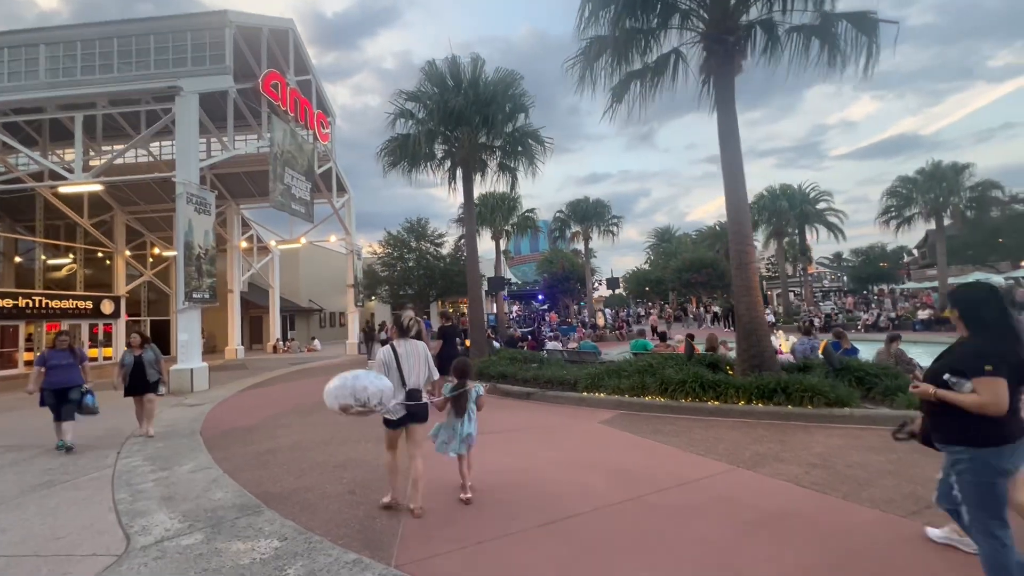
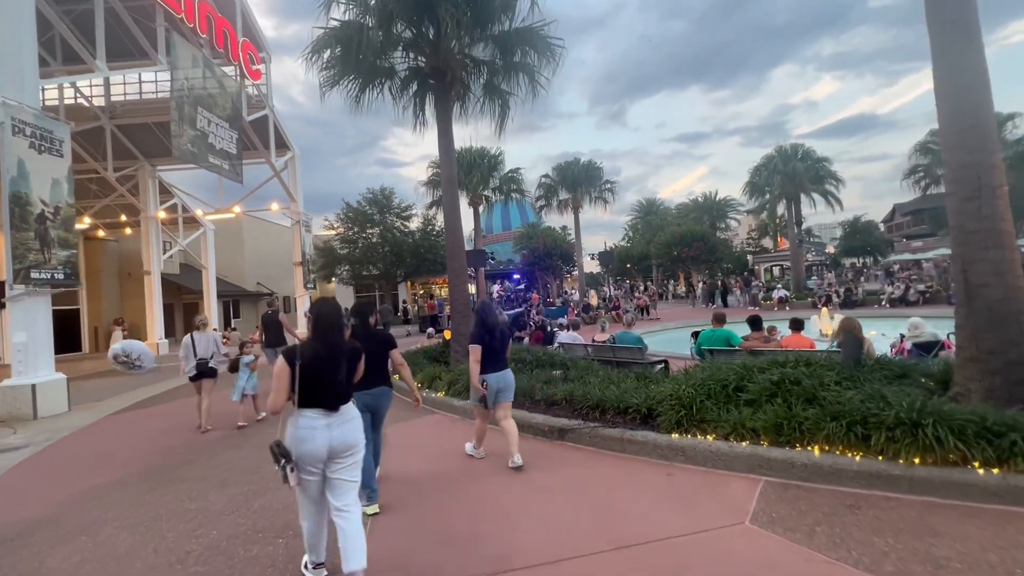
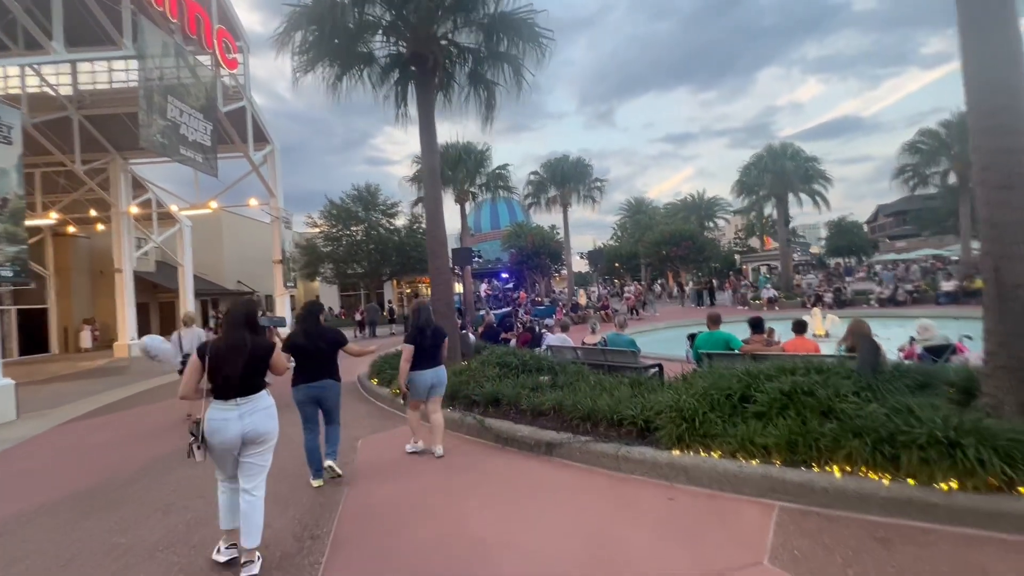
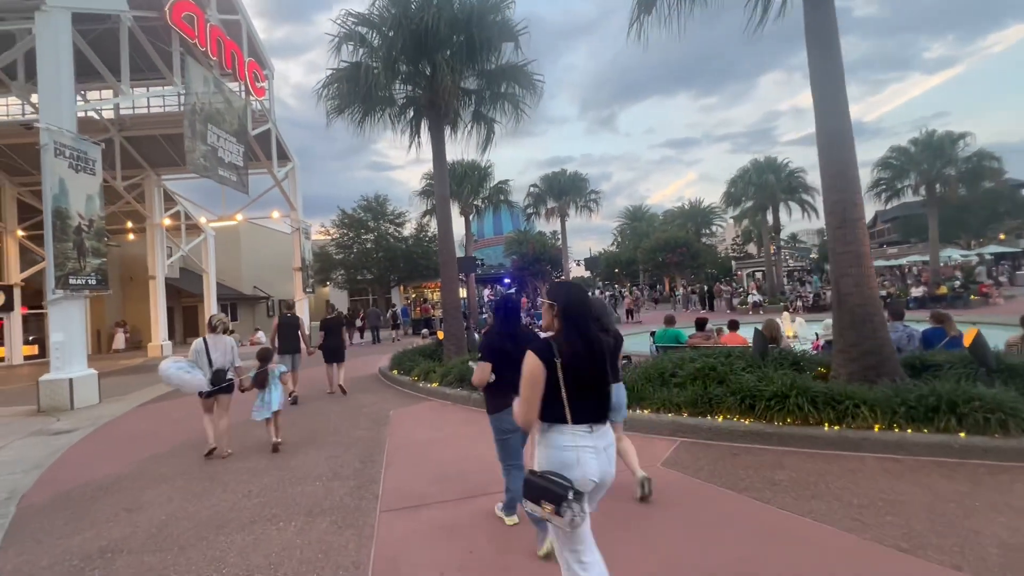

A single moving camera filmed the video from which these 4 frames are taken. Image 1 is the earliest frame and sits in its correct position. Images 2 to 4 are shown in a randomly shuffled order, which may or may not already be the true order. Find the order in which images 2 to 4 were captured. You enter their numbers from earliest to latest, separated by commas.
4, 2, 3
